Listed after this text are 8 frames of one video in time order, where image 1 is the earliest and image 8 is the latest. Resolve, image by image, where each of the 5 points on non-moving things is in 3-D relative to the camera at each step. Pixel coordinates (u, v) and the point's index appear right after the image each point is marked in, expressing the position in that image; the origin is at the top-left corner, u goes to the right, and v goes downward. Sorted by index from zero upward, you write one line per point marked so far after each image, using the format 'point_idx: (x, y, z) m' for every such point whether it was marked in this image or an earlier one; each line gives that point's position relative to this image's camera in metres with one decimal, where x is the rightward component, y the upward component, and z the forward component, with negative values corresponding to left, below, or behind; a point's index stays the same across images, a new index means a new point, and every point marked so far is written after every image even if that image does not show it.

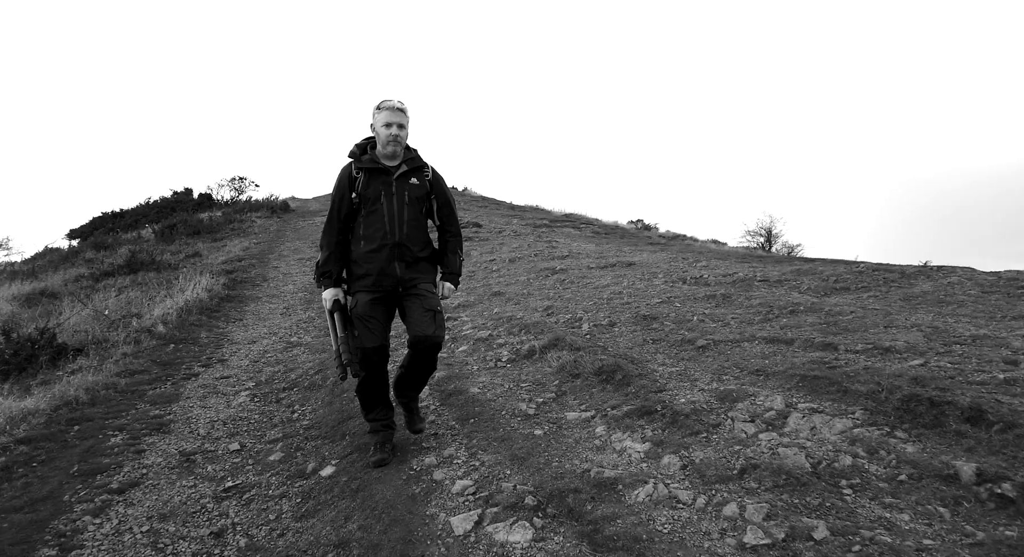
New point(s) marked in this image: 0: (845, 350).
0: (+2.8, -0.6, +5.0) m
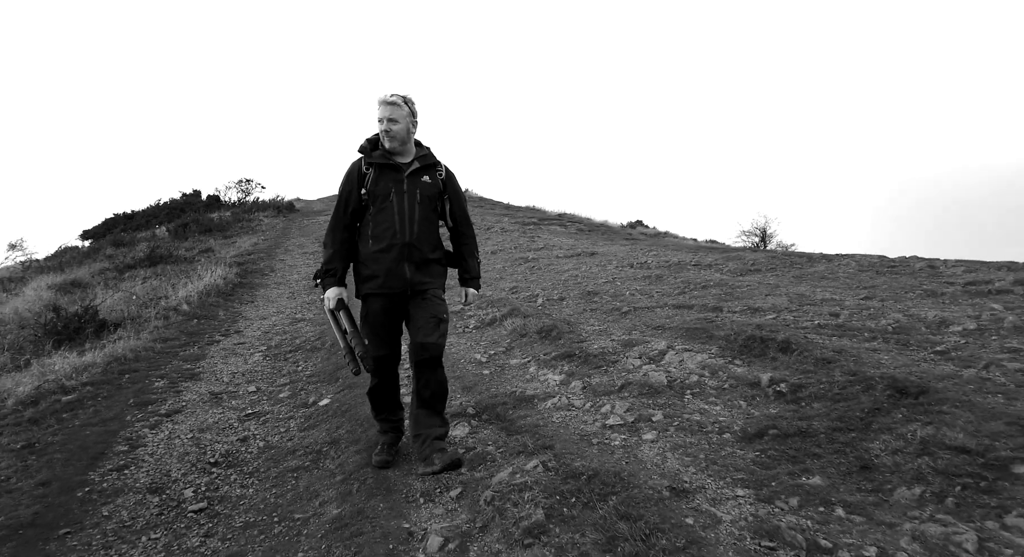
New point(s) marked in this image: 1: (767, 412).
0: (+2.3, -0.3, +6.4) m
1: (+1.8, -0.9, +4.3) m
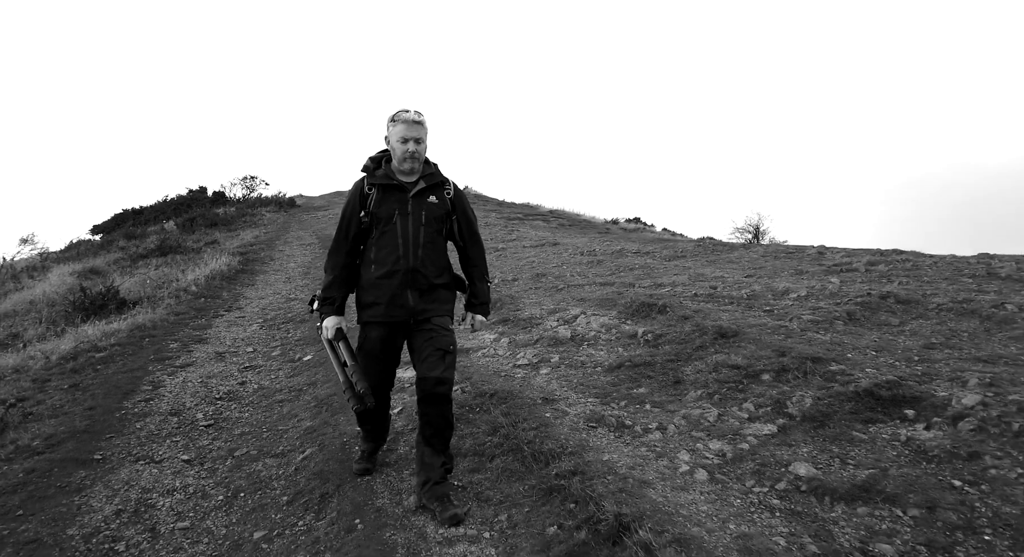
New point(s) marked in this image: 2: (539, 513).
0: (+1.7, -0.1, +7.9) m
1: (+1.2, -0.7, +5.7) m
2: (+0.2, -1.4, +3.6) m
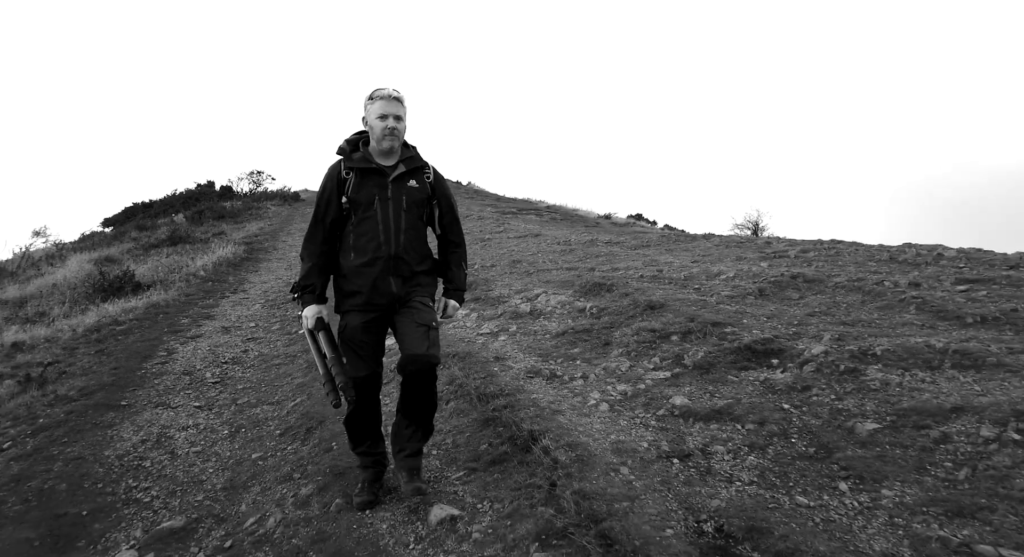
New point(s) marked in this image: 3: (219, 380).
0: (+1.3, +0.2, +8.8) m
1: (+0.7, -0.5, +6.7) m
2: (-0.3, -1.2, +4.5) m
3: (-3.4, -1.1, +6.8) m
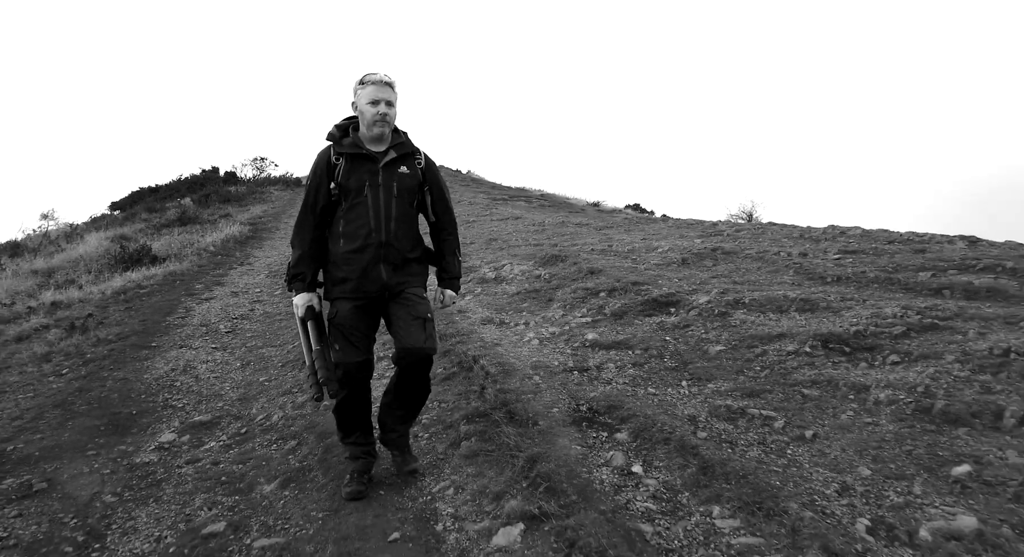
0: (+0.8, +0.6, +10.1) m
1: (+0.3, -0.1, +8.0) m
2: (-0.7, -0.8, +5.8) m
3: (-3.8, -0.7, +8.1) m
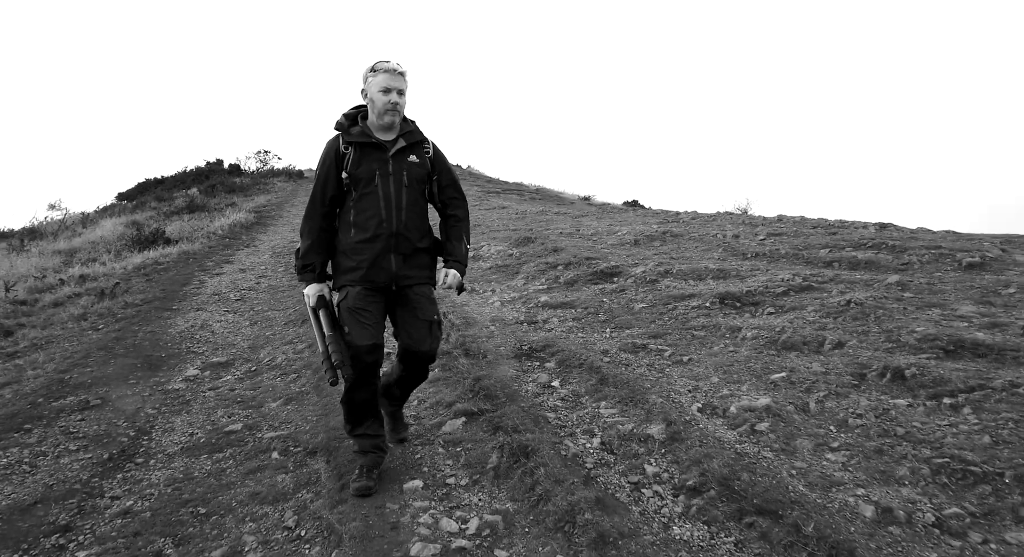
0: (+0.5, +0.9, +11.2) m
1: (-0.1, +0.3, +9.1) m
2: (-1.1, -0.5, +7.0) m
3: (-4.2, -0.3, +9.3) m
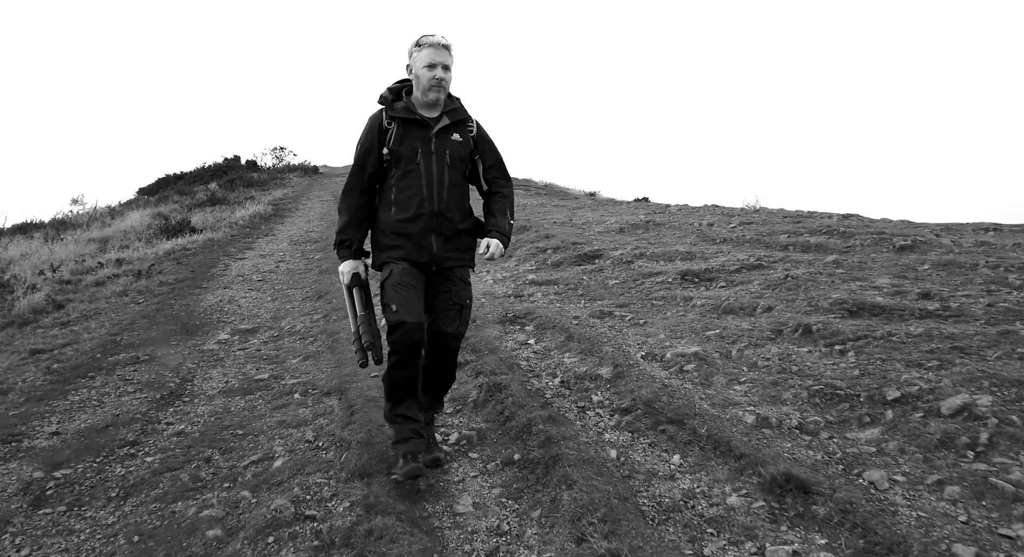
0: (+0.4, +1.2, +12.0) m
1: (-0.2, +0.5, +9.9) m
2: (-1.2, -0.2, +7.8) m
3: (-4.3, 0.0, +10.2) m
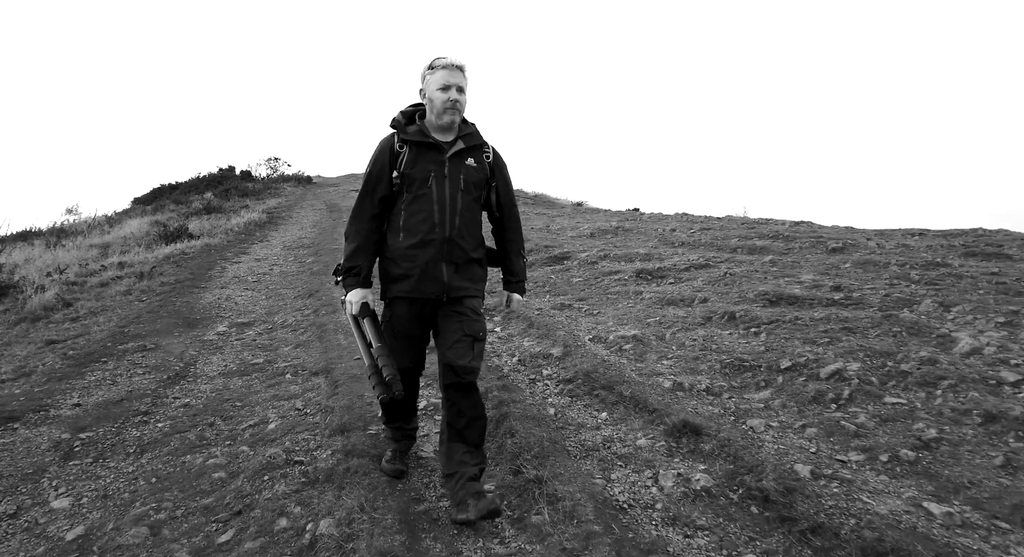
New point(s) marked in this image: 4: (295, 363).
0: (+0.1, +1.1, +12.8) m
1: (-0.5, +0.5, +10.6) m
2: (-1.6, -0.2, +8.5) m
3: (-4.6, -0.1, +10.9) m
4: (-2.2, -0.9, +6.2) m
